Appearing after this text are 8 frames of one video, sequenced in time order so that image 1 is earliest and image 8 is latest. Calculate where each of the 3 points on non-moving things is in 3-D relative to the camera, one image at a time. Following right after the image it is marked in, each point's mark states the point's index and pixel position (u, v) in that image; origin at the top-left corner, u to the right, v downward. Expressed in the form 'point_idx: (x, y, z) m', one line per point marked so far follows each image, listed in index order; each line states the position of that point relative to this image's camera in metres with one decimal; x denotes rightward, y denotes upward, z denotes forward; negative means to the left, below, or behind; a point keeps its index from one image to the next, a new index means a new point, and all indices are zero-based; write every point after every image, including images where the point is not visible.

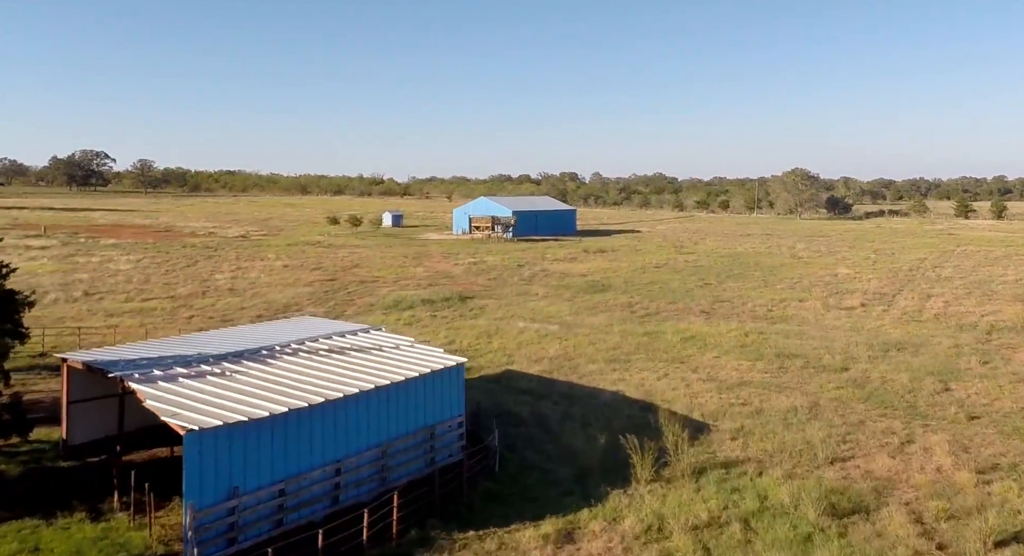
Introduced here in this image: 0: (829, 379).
0: (+7.2, -2.3, +19.3) m
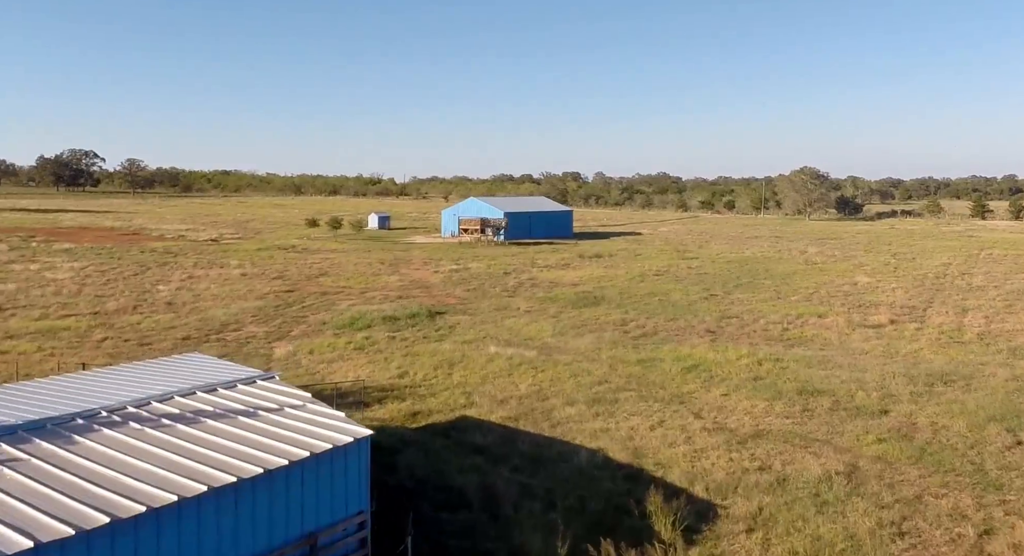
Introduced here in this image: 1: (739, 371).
0: (+6.4, -2.7, +15.4) m
1: (+5.1, -2.1, +19.1) m
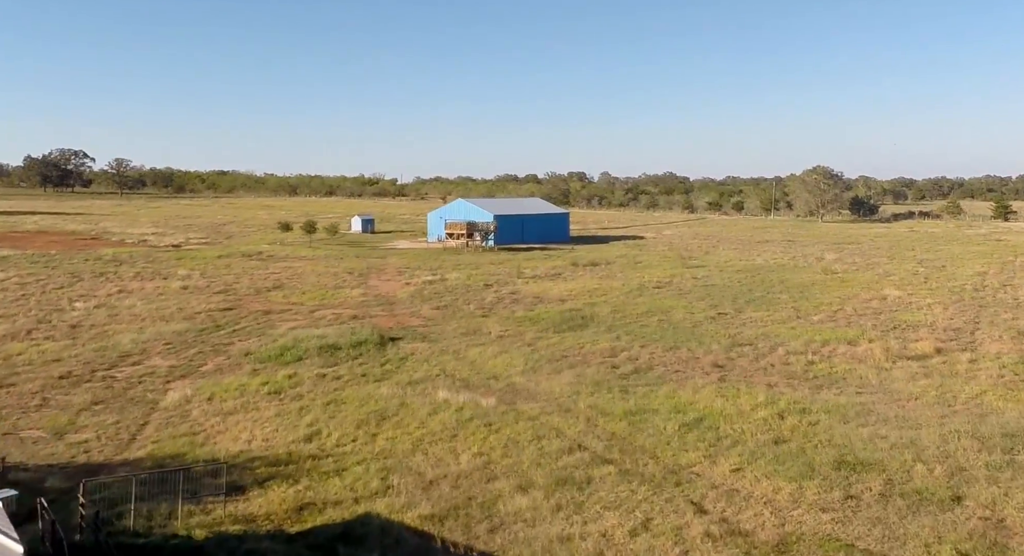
0: (+5.4, -3.2, +10.9) m
1: (+4.2, -2.6, +14.6) m
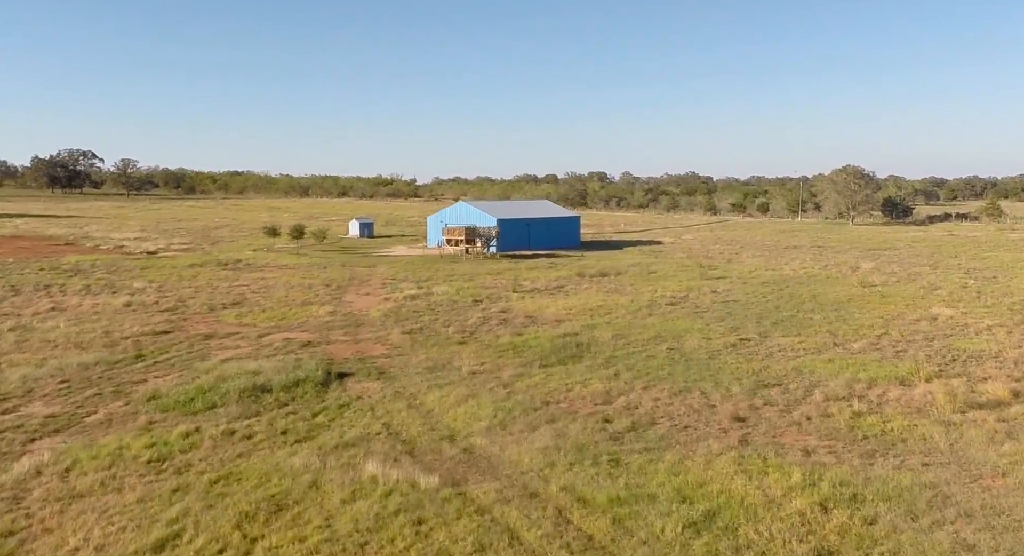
0: (+4.6, -3.7, +6.7) m
1: (+3.4, -3.2, +10.4) m
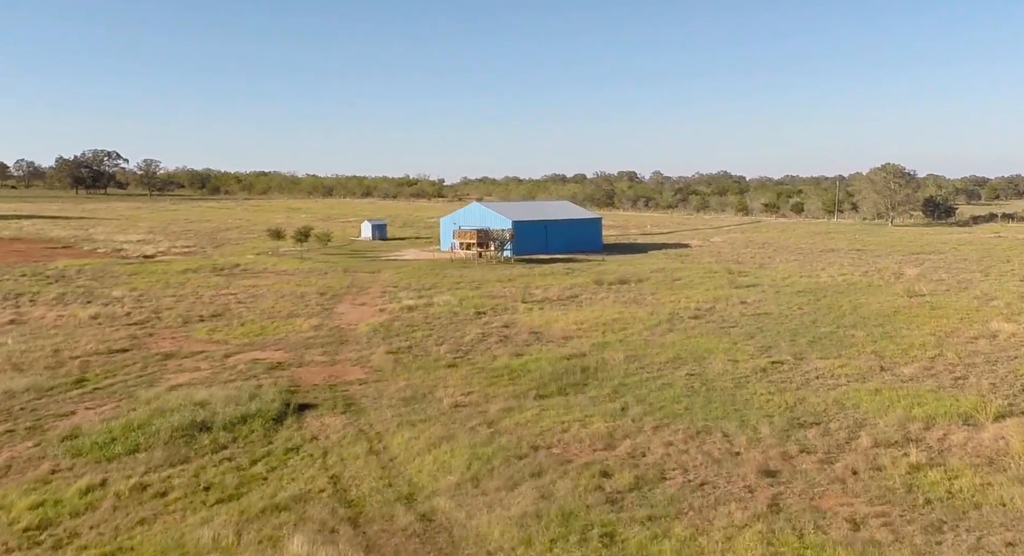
0: (+3.9, -4.1, +3.8) m
1: (+2.9, -3.5, +7.6) m
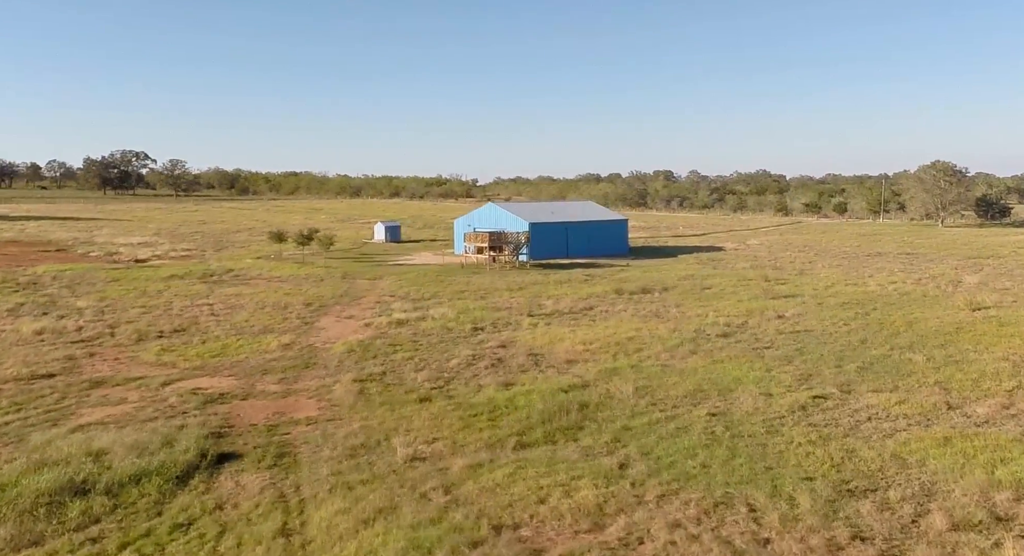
0: (+2.9, -4.4, +0.3) m
1: (+2.1, -3.8, +4.2) m
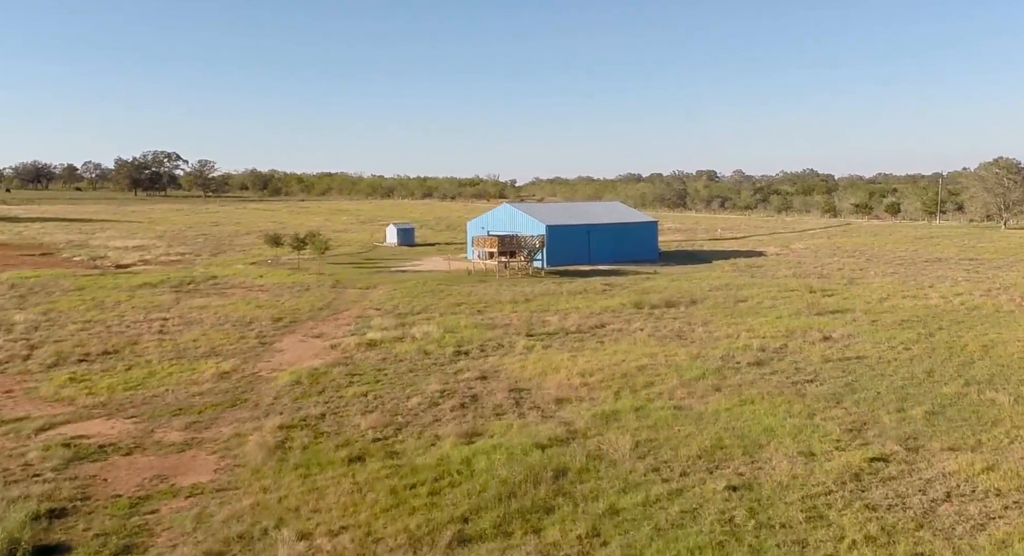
0: (+1.5, -4.7, -3.6) m
1: (+0.8, -4.1, +0.3) m
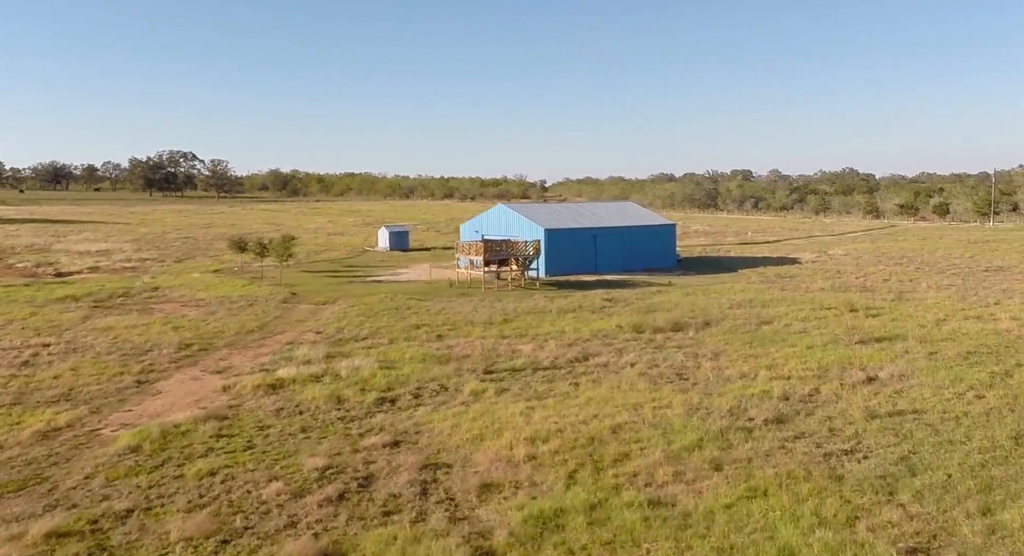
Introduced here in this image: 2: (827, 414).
0: (-0.6, -5.2, -8.5) m
1: (-1.1, -4.6, -4.5) m
2: (+5.5, -2.3, +14.7) m
